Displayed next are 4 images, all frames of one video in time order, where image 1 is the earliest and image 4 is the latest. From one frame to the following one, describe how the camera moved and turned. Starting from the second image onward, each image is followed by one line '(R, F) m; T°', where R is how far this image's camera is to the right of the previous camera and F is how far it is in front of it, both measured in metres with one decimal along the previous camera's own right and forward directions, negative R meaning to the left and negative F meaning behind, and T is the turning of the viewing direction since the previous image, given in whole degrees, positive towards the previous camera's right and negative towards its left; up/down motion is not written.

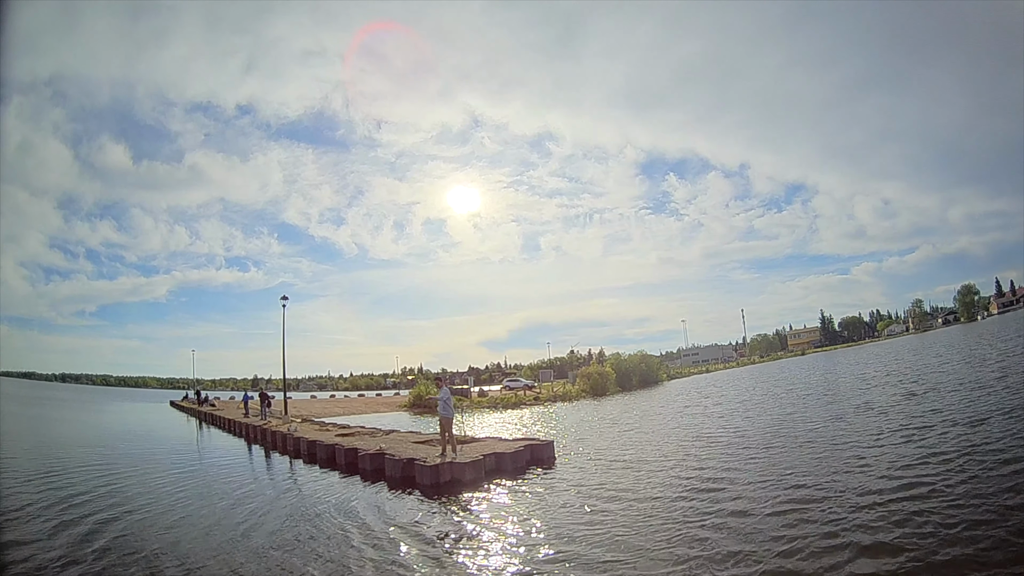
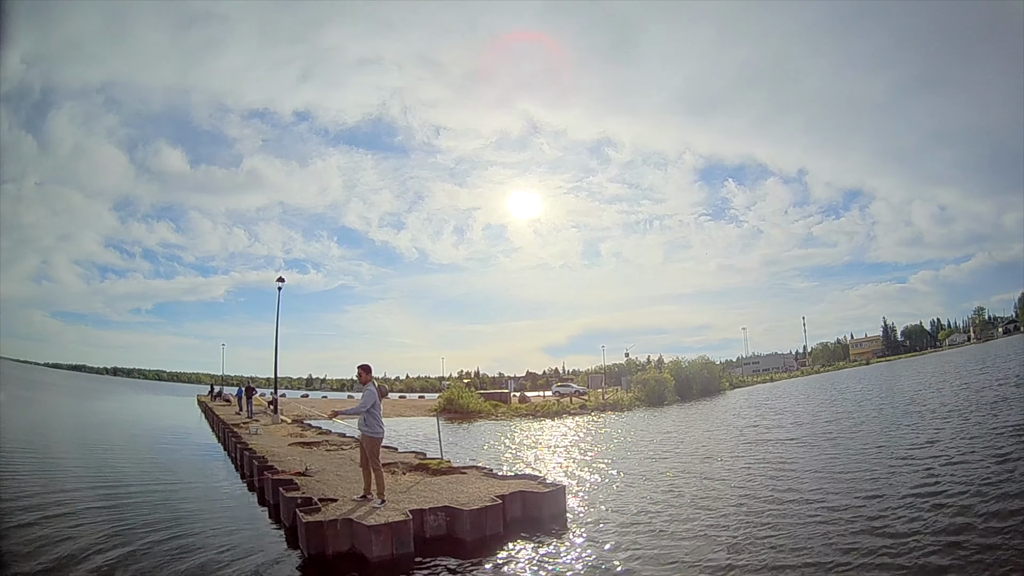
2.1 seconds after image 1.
(+0.7, +4.0) m; -6°
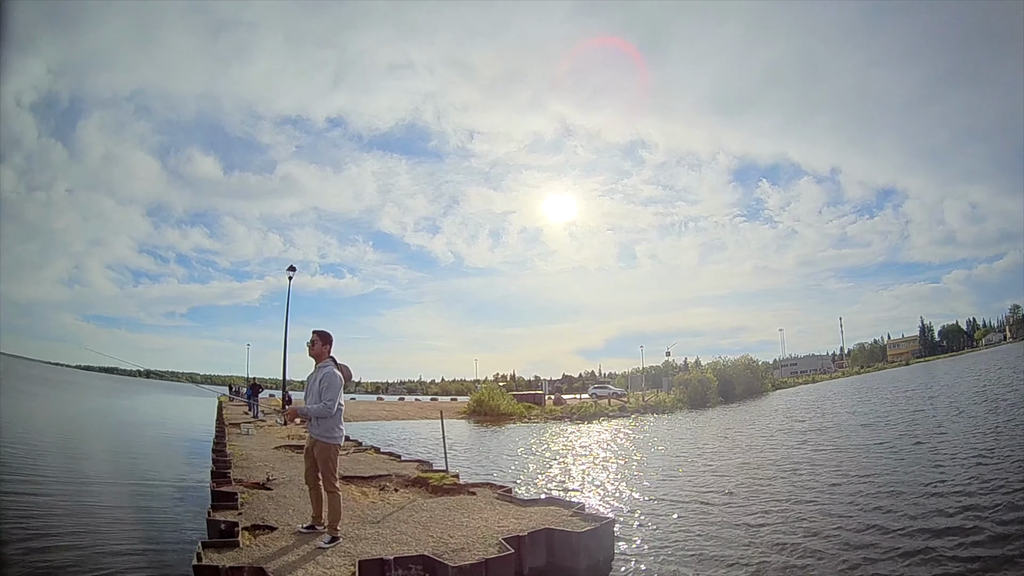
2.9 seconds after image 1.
(+0.2, +2.3) m; -3°
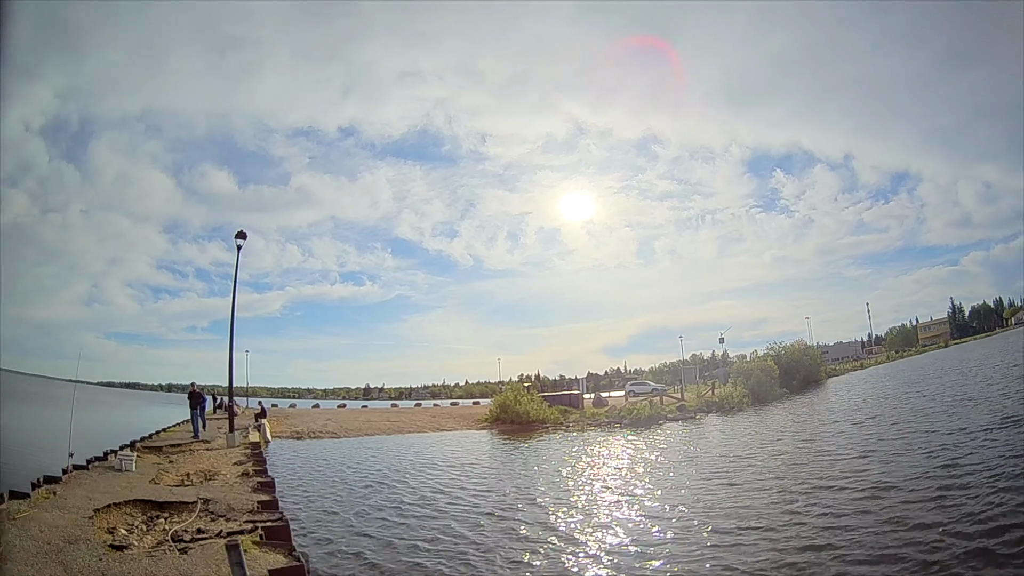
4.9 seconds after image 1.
(-0.6, +3.9) m; -2°
